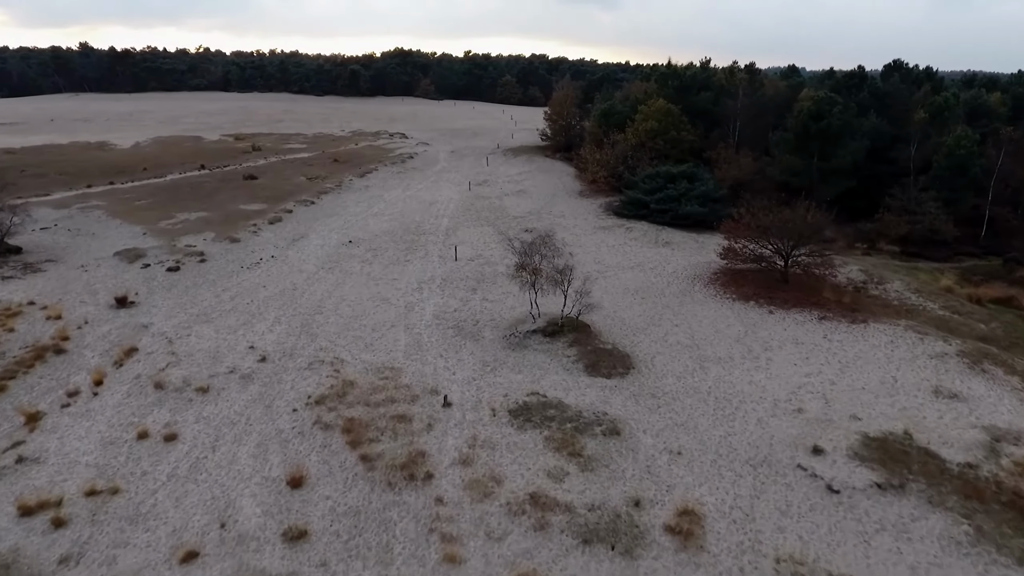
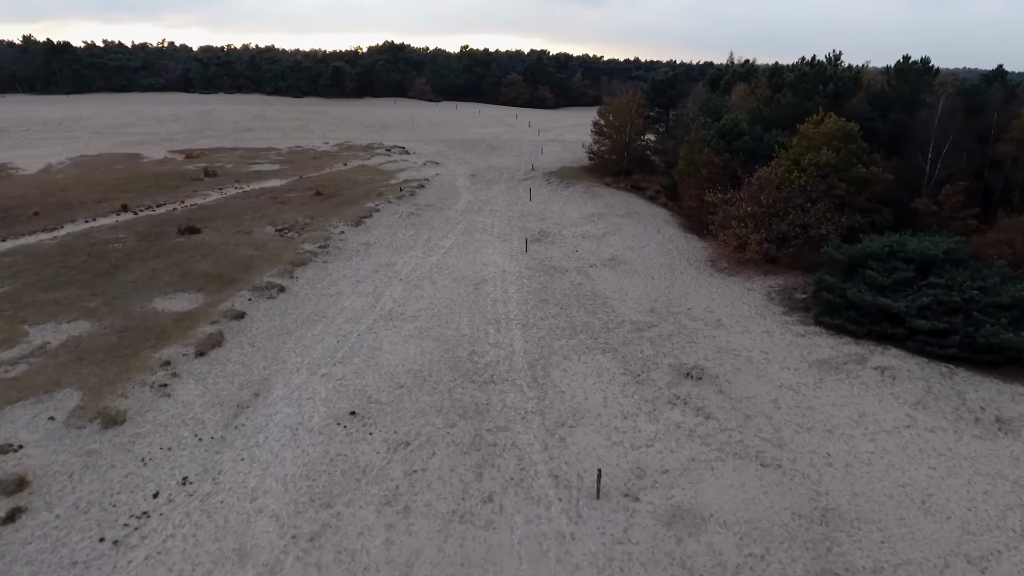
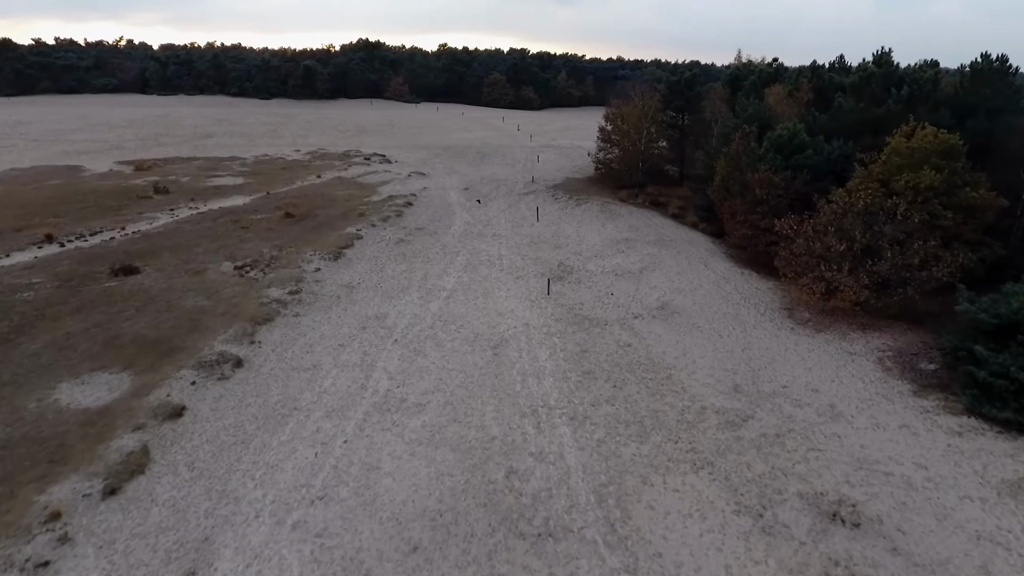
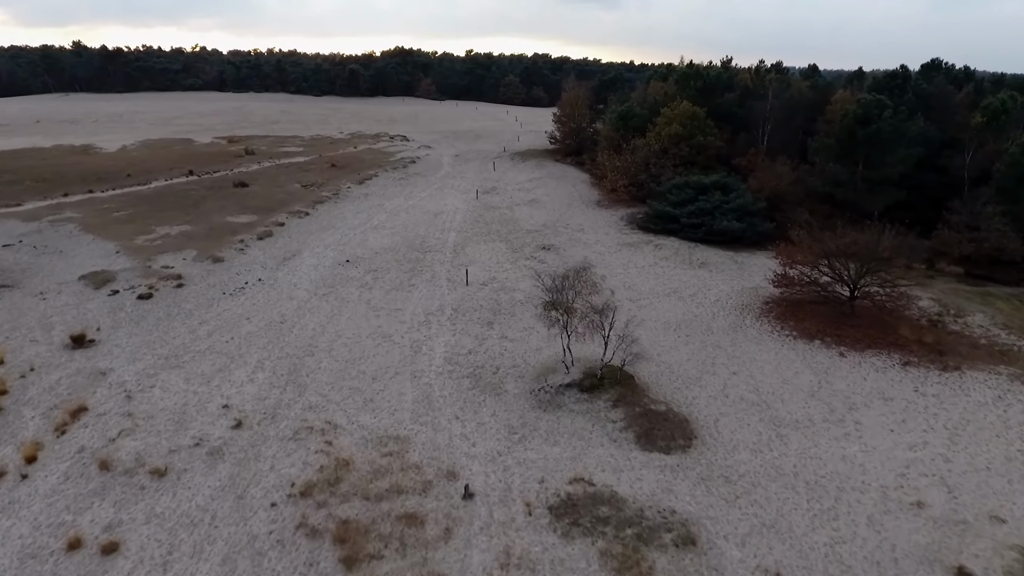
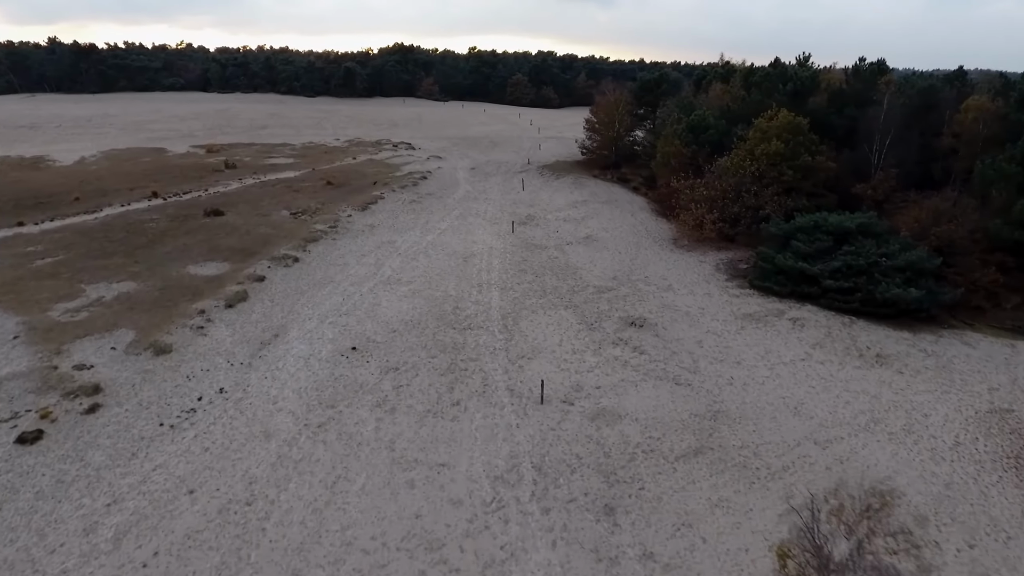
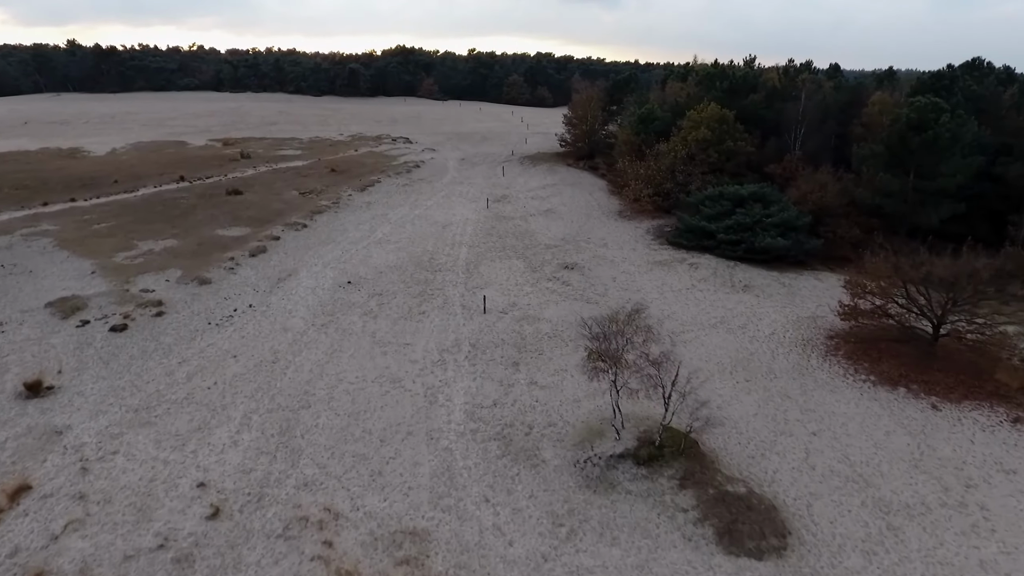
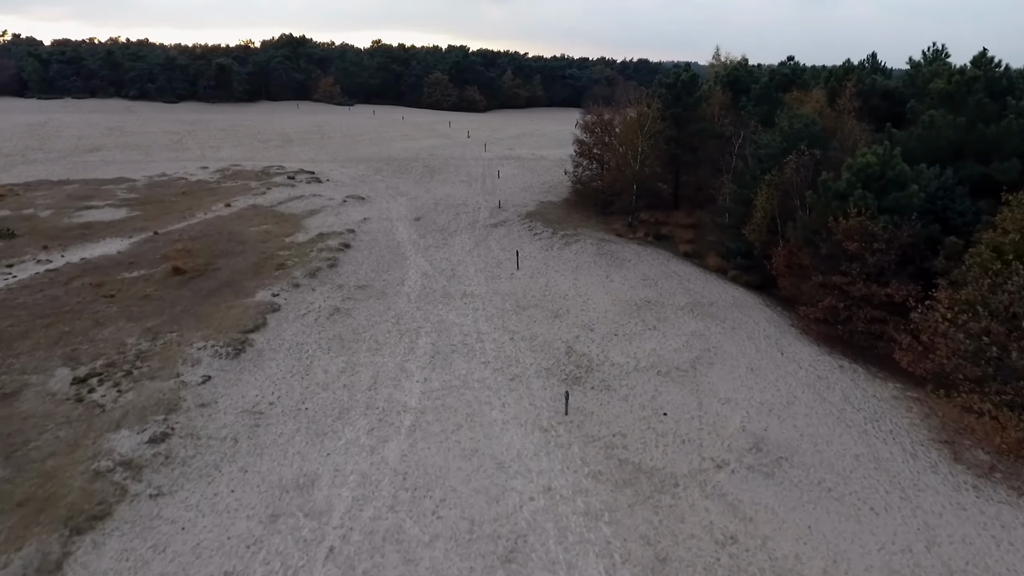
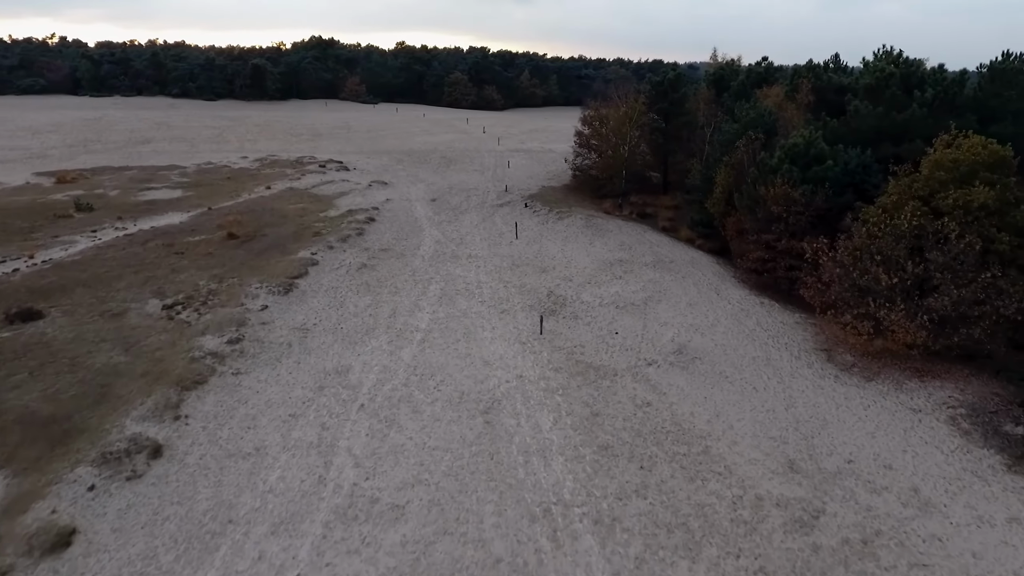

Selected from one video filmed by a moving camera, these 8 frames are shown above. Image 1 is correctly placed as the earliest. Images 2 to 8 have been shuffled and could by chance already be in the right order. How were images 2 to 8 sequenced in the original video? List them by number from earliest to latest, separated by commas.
4, 6, 5, 2, 3, 8, 7
